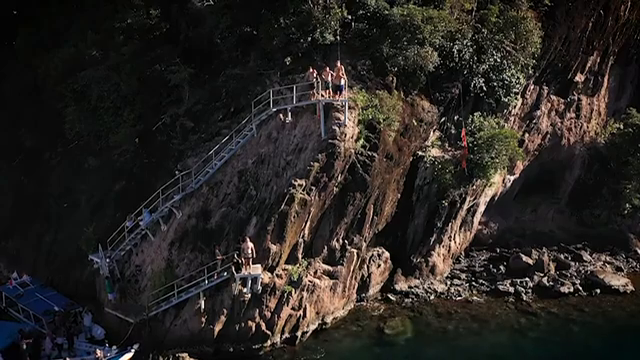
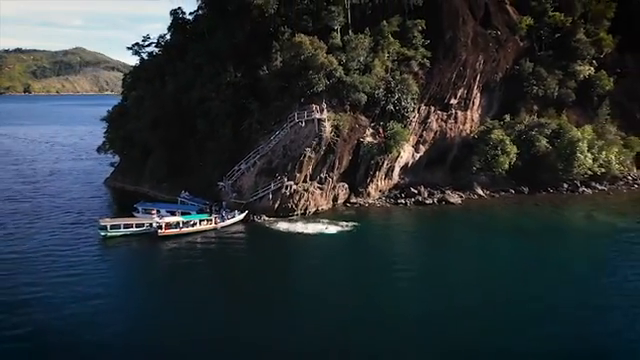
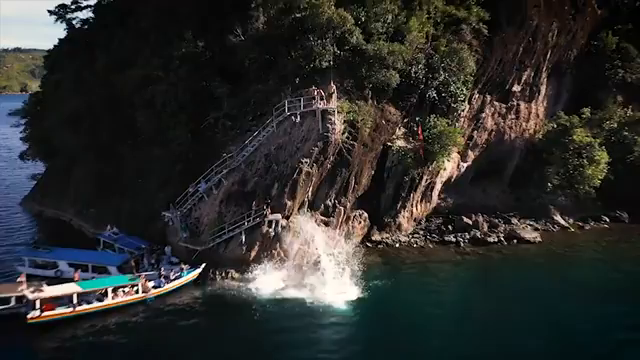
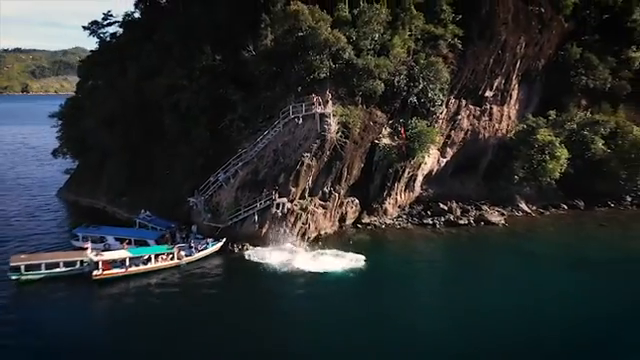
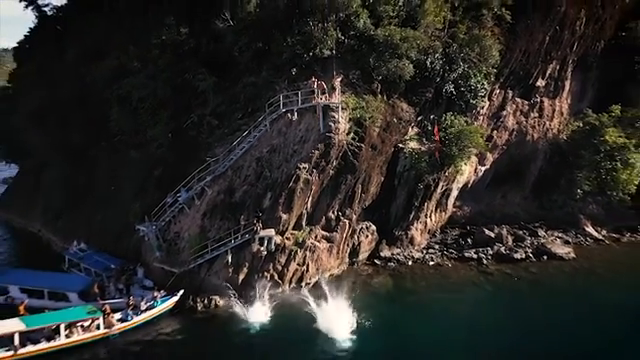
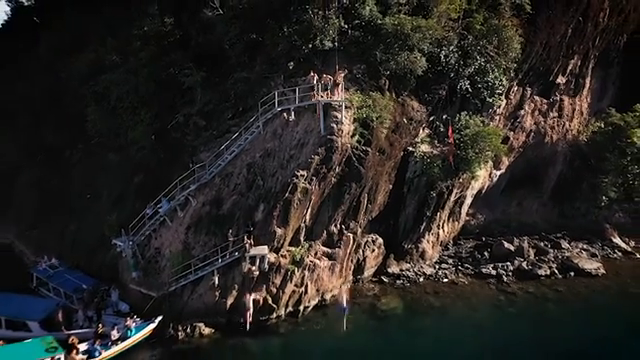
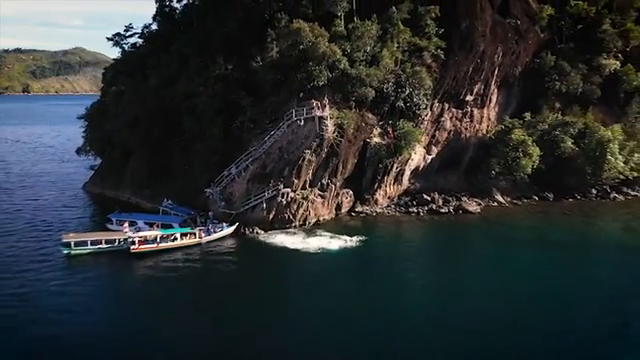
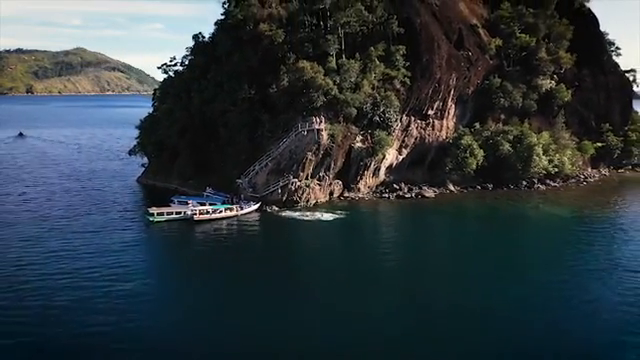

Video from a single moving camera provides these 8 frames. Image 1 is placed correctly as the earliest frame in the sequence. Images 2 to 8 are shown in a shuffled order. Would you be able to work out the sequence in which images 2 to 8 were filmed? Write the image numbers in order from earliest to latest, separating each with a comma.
6, 5, 3, 4, 7, 2, 8
